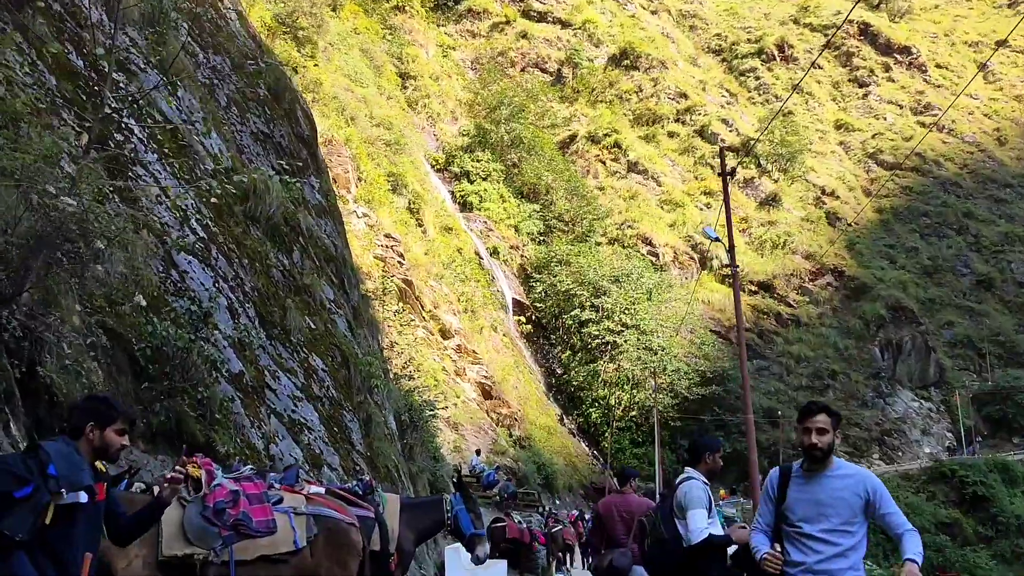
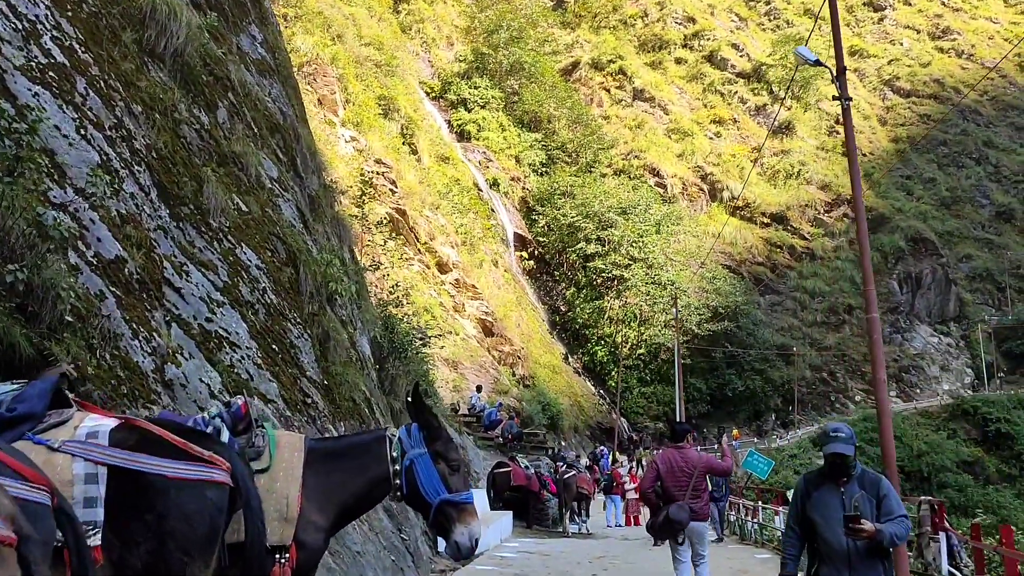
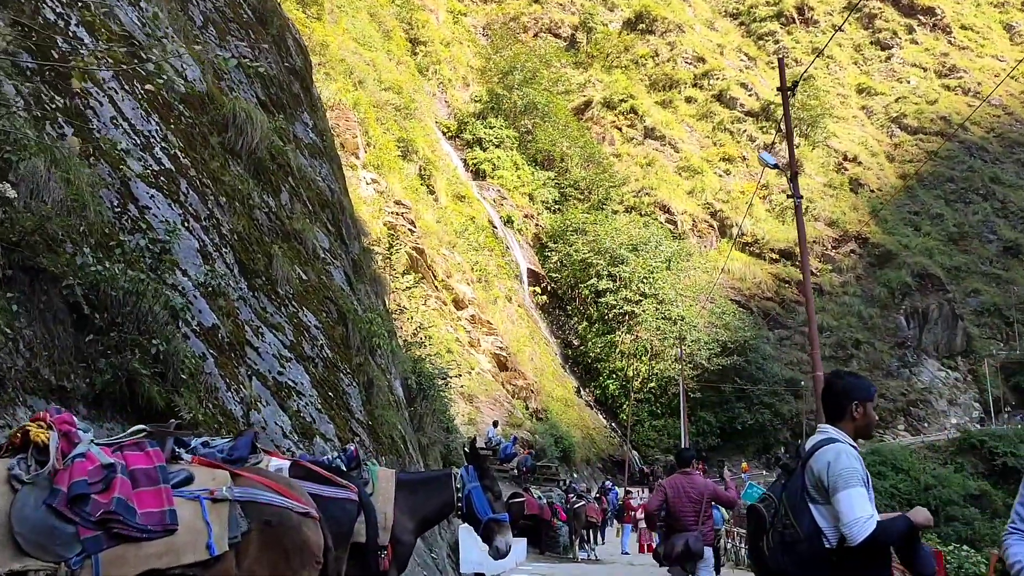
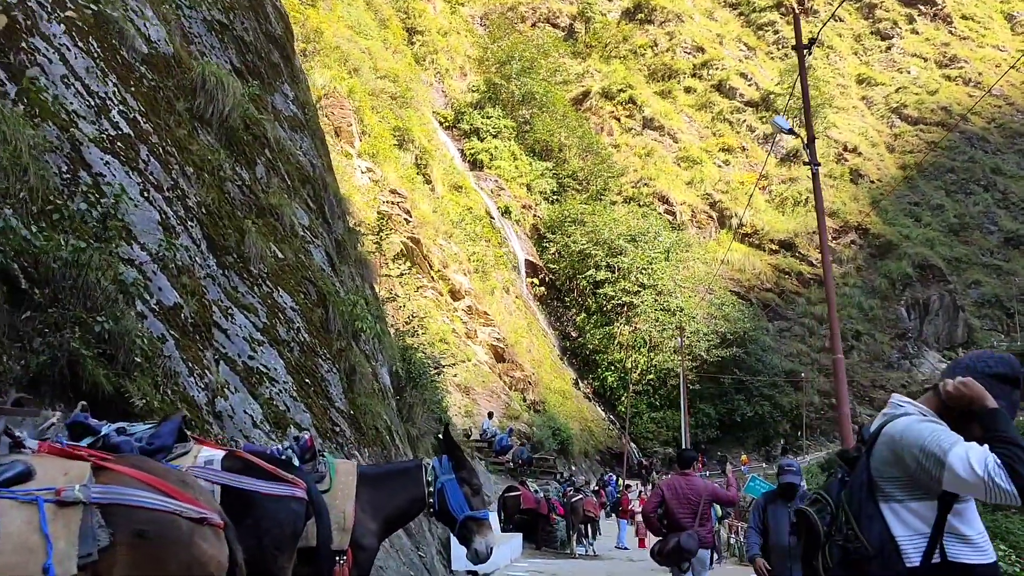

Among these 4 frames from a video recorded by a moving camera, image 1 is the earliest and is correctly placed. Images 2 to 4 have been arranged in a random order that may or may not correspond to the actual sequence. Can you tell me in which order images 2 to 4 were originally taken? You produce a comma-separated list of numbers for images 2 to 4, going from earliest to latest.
3, 4, 2
